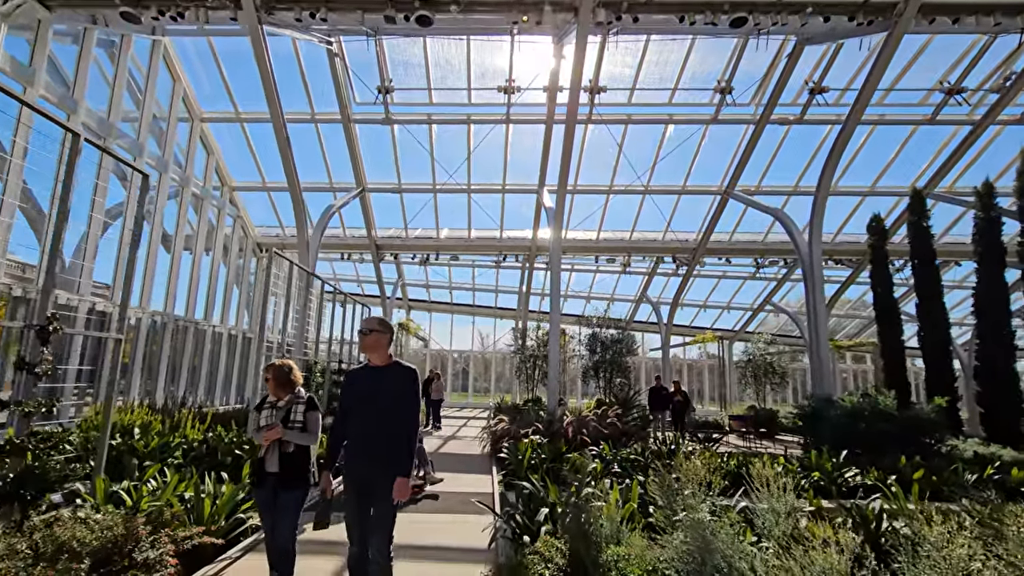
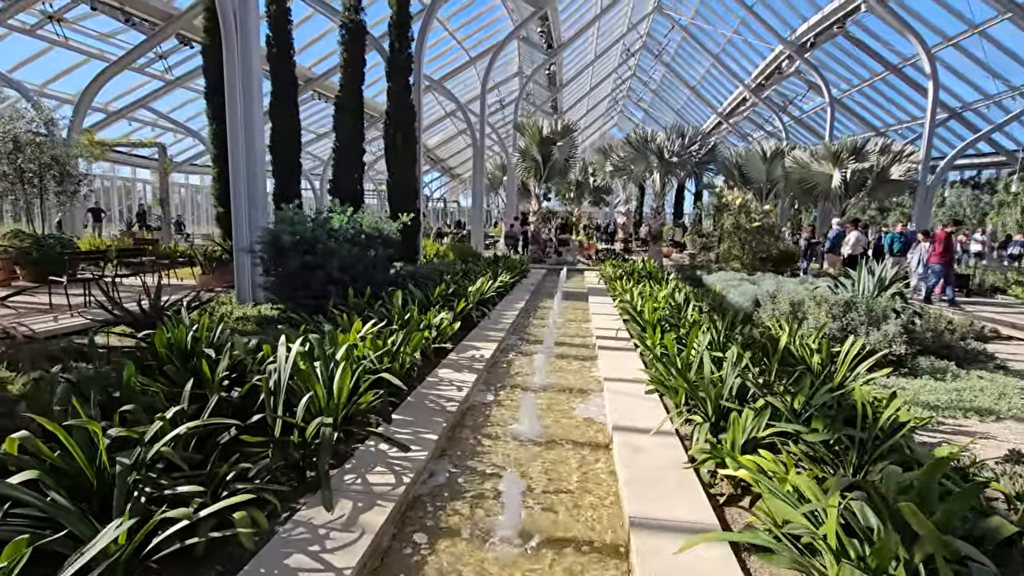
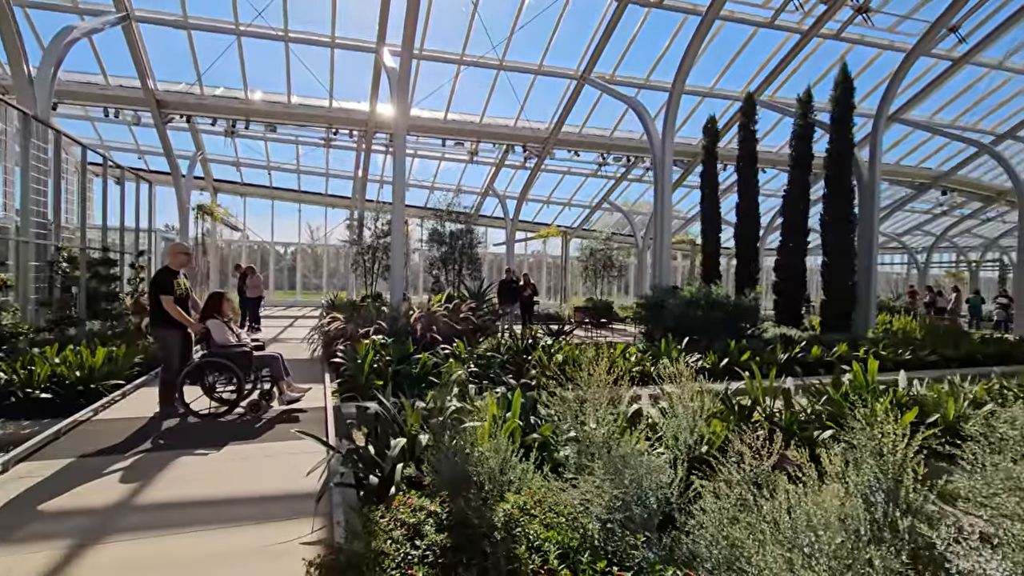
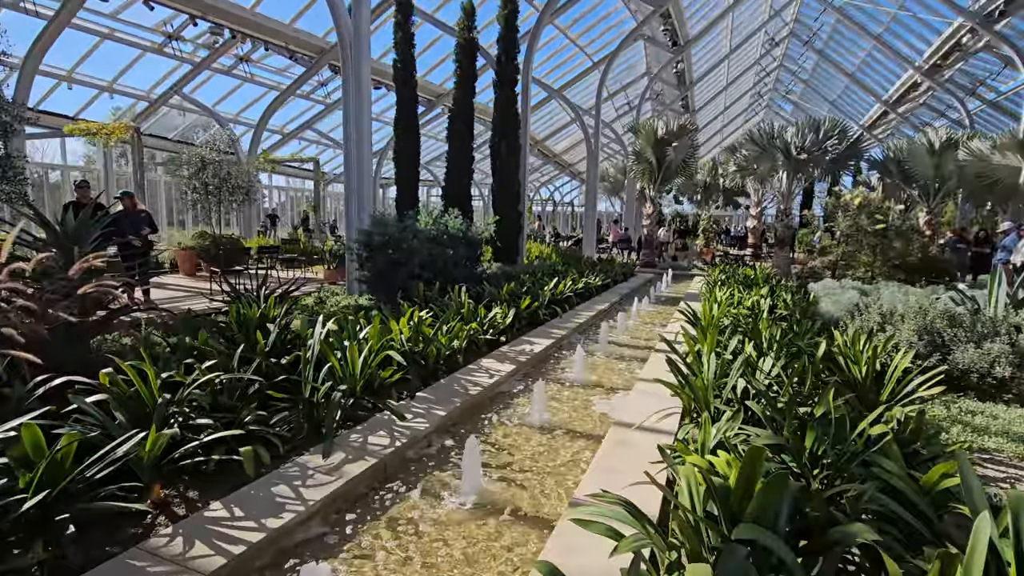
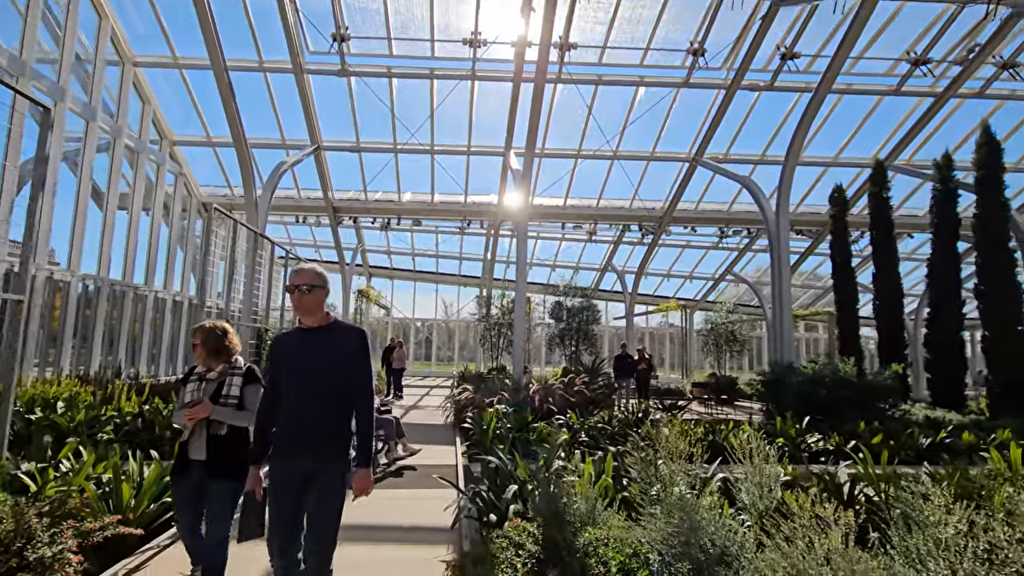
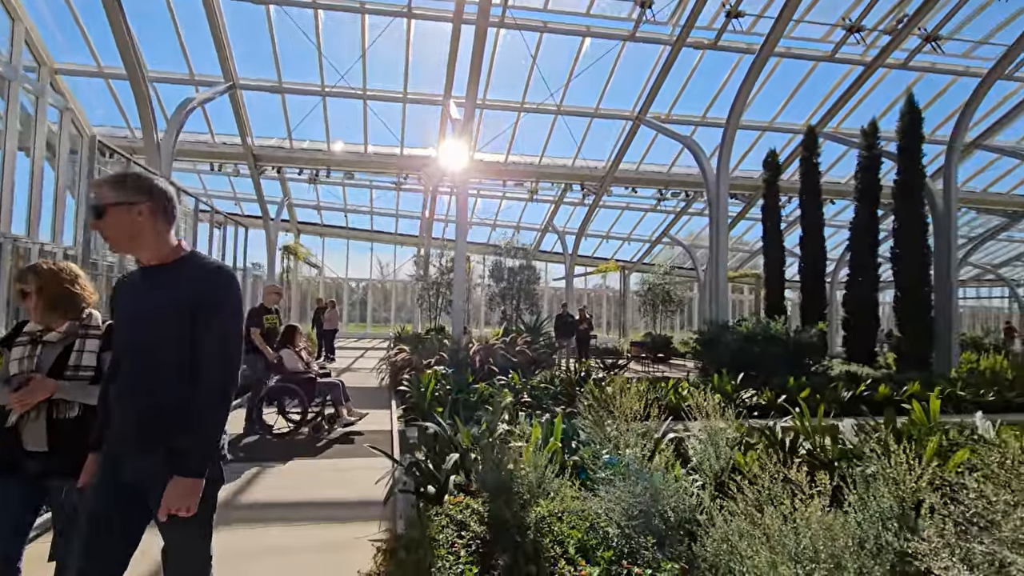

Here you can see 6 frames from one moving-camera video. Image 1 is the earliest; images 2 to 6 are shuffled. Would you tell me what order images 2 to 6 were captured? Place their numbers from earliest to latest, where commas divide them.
5, 6, 3, 4, 2
